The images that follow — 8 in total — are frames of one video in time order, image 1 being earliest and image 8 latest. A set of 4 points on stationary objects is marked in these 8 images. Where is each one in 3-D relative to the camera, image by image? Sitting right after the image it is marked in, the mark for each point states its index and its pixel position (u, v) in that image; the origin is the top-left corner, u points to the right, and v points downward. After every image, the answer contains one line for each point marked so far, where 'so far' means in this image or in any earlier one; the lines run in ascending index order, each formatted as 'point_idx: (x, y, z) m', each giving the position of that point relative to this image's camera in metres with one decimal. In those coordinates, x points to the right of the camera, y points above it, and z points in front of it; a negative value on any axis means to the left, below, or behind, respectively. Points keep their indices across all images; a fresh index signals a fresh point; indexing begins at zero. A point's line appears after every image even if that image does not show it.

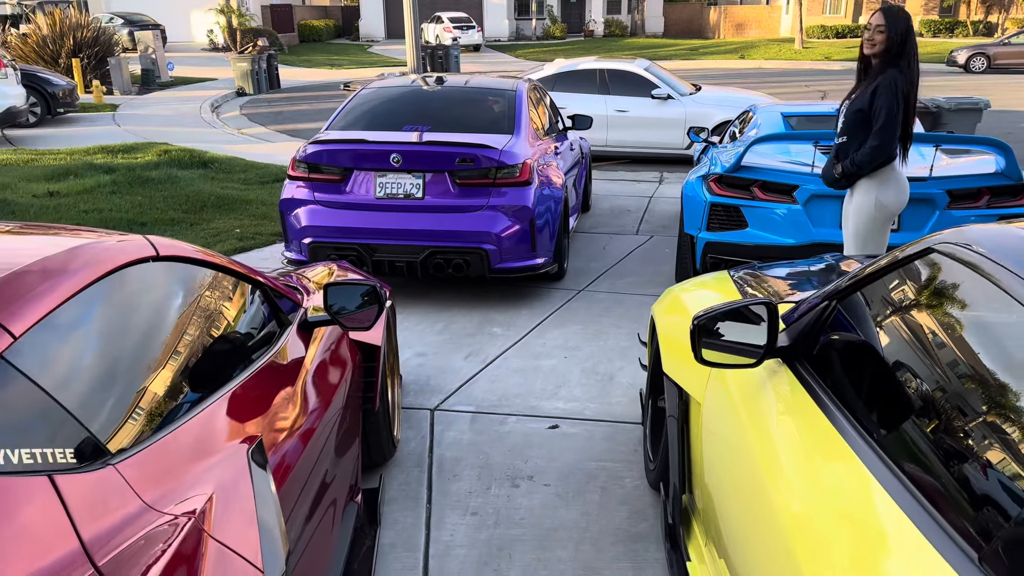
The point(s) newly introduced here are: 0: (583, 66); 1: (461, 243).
0: (+1.0, +3.2, +11.3) m
1: (-0.3, +0.3, +5.4) m
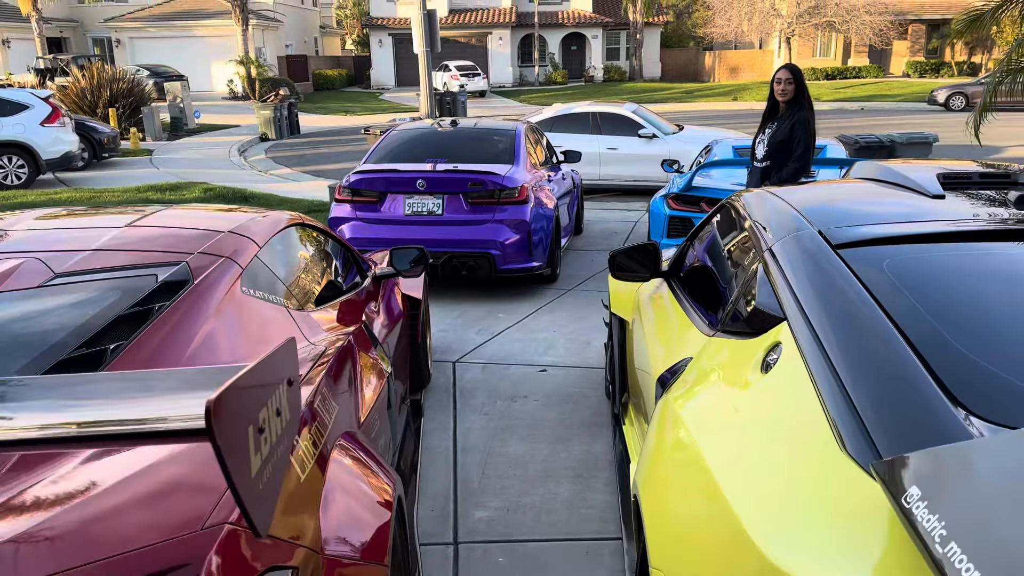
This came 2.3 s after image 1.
0: (+1.1, +2.9, +12.8) m
1: (-0.3, +0.3, +6.8) m
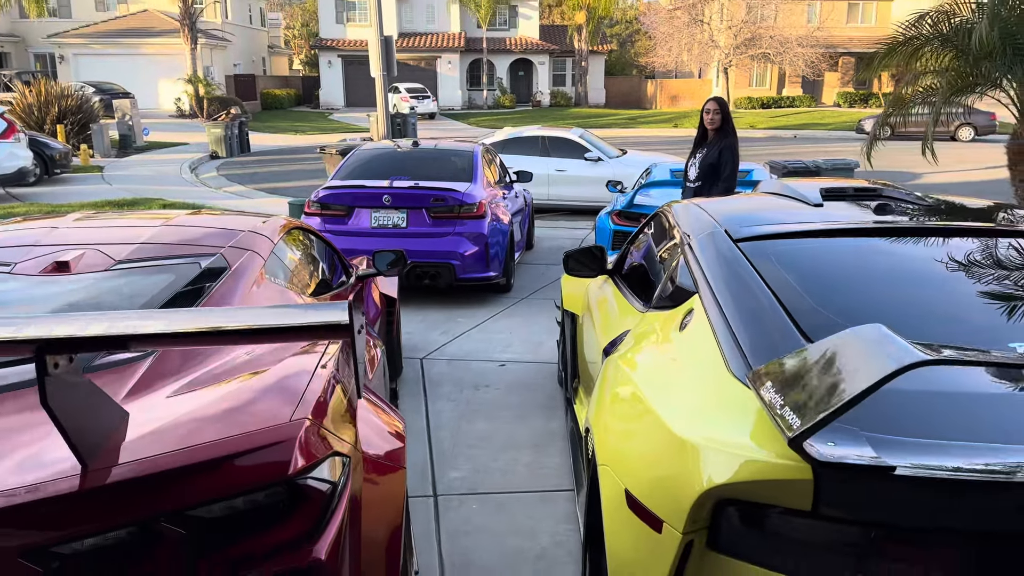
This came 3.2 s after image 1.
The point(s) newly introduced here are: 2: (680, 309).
0: (+0.3, +2.6, +13.6) m
1: (-0.7, +0.3, +7.4) m
2: (+0.6, -0.1, +2.8) m
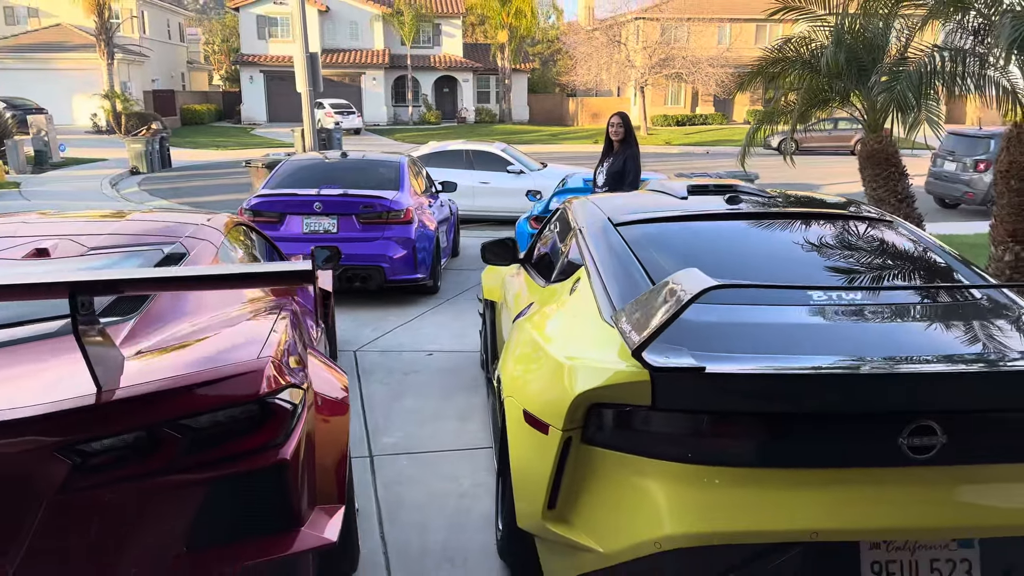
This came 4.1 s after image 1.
0: (-1.1, +2.5, +14.1) m
1: (-1.5, +0.2, +7.8) m
2: (+0.3, 0.0, +3.4) m
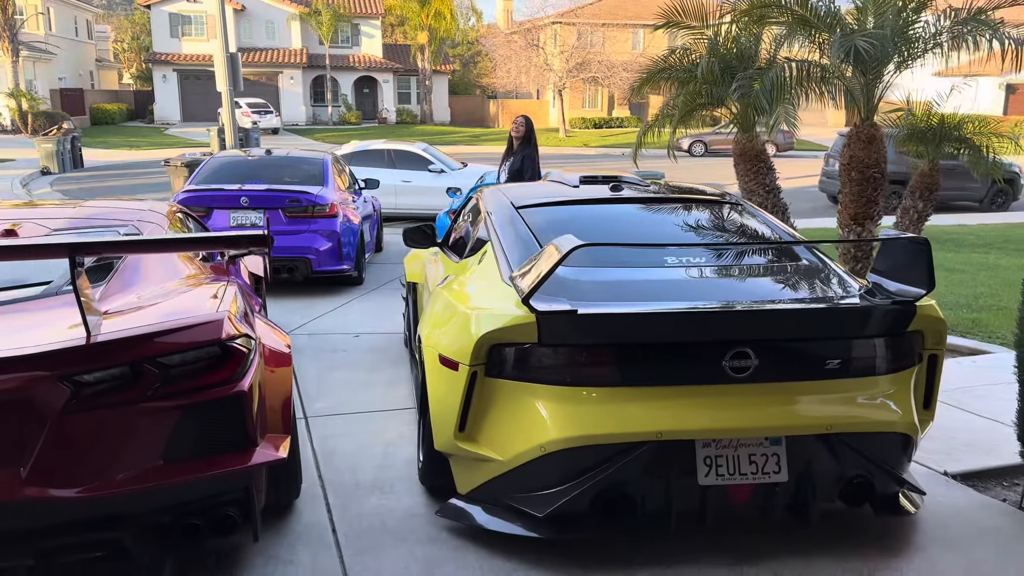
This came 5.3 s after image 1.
0: (-2.5, +2.6, +14.6) m
1: (-2.3, +0.3, +8.2) m
2: (-0.2, +0.2, +4.0) m
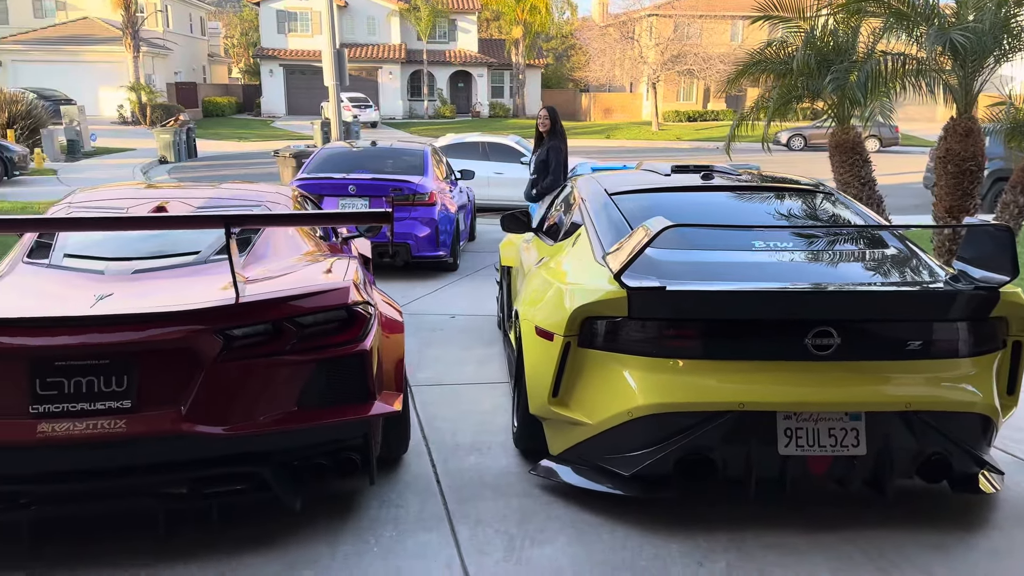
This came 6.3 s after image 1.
0: (-0.8, +2.8, +15.0) m
1: (-1.3, +0.5, +8.7) m
2: (+0.3, +0.3, +4.2) m
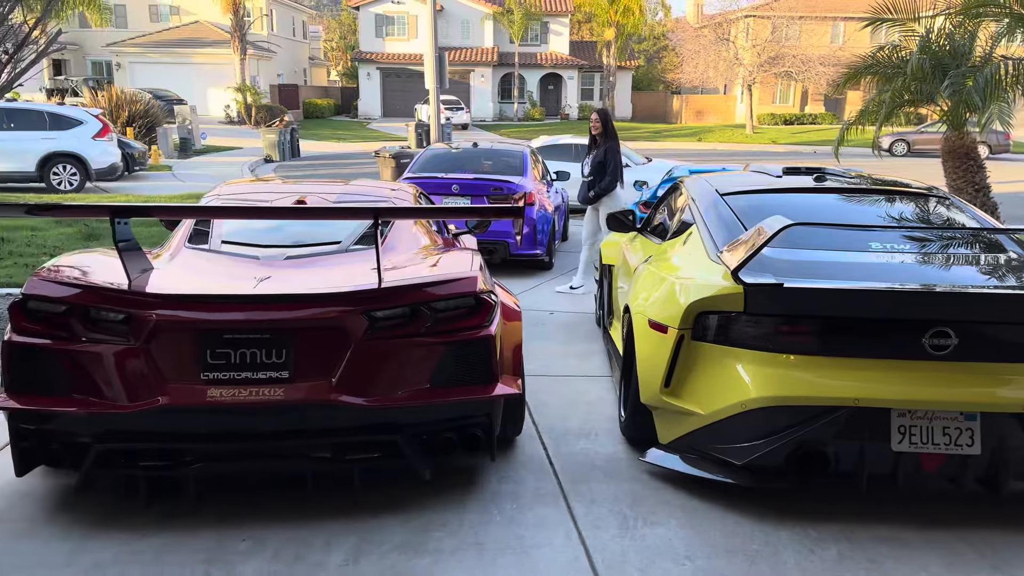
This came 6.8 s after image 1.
0: (+1.0, +2.8, +15.2) m
1: (-0.2, +0.6, +9.0) m
2: (+0.9, +0.3, +4.4) m
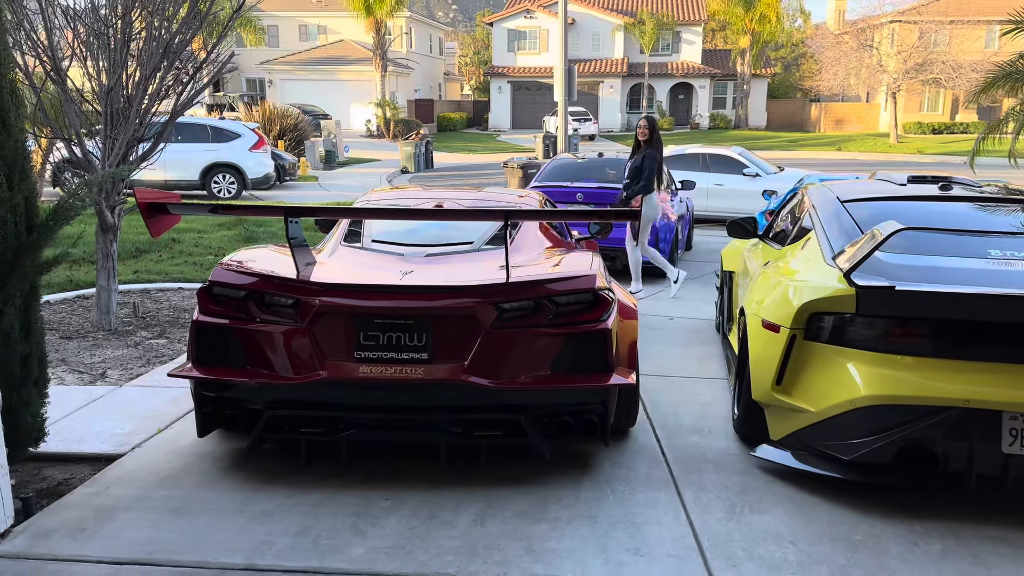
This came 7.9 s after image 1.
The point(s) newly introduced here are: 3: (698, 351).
0: (+3.4, +2.6, +15.2) m
1: (+1.2, +0.5, +9.2) m
2: (+1.6, +0.3, +4.5) m
3: (+1.5, -0.5, +6.2) m
